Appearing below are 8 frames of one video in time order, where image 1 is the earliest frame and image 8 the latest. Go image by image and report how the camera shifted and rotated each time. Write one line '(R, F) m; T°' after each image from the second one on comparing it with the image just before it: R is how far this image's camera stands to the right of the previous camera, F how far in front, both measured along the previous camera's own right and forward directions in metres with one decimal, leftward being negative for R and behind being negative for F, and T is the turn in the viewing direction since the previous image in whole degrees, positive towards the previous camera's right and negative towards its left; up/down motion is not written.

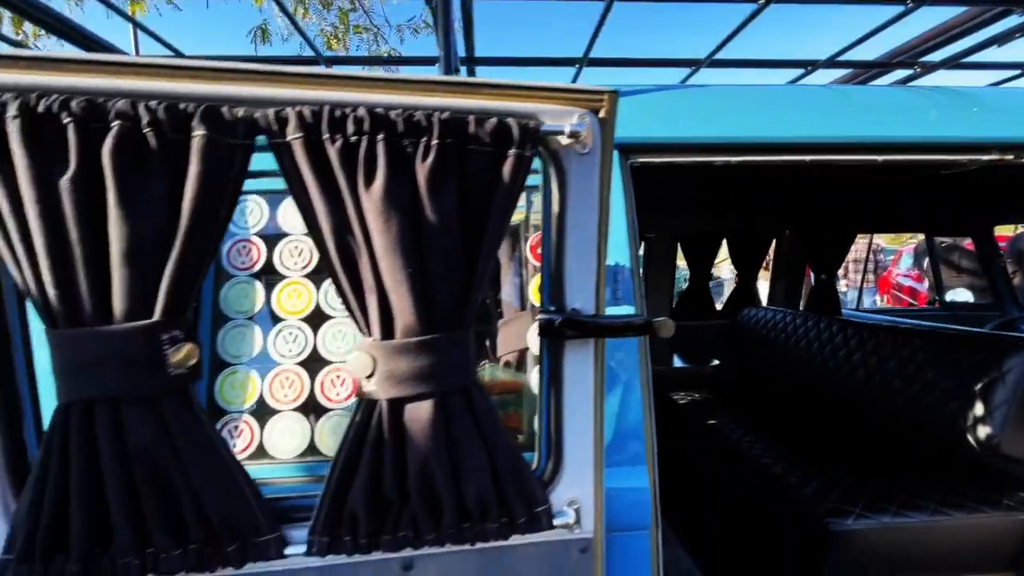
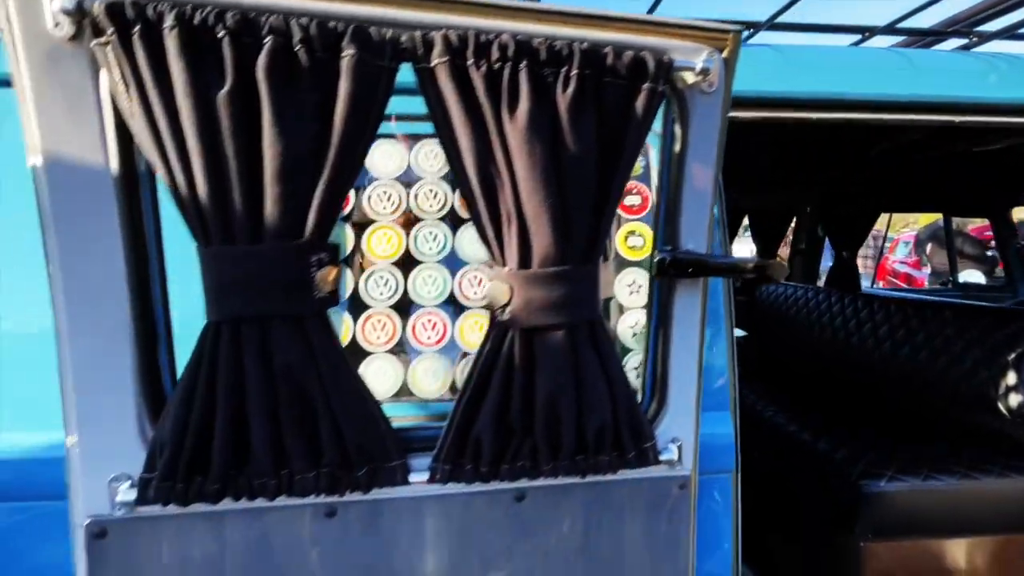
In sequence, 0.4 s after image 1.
(-0.2, 0.0) m; +1°
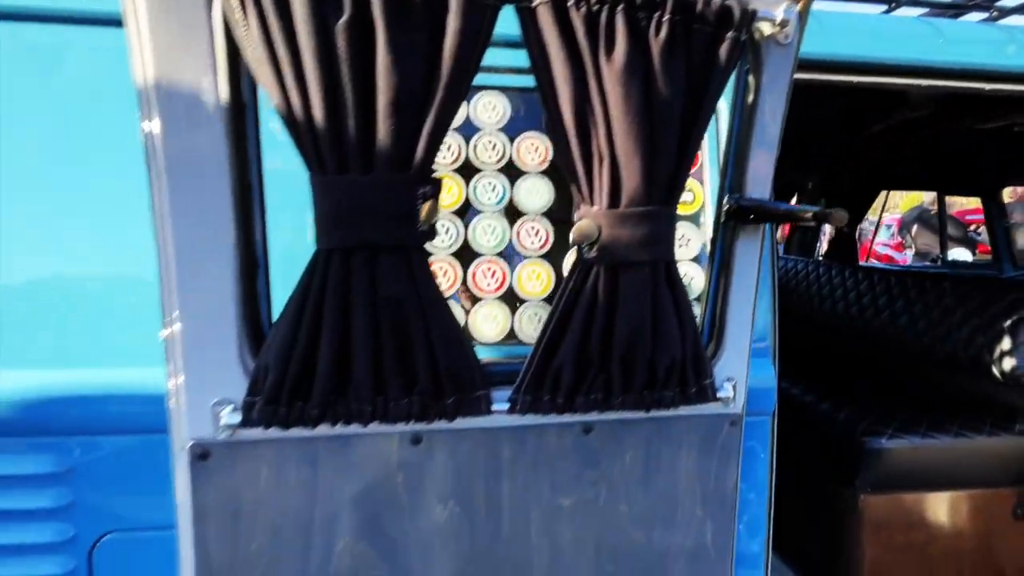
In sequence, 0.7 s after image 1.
(-0.1, 0.0) m; +2°
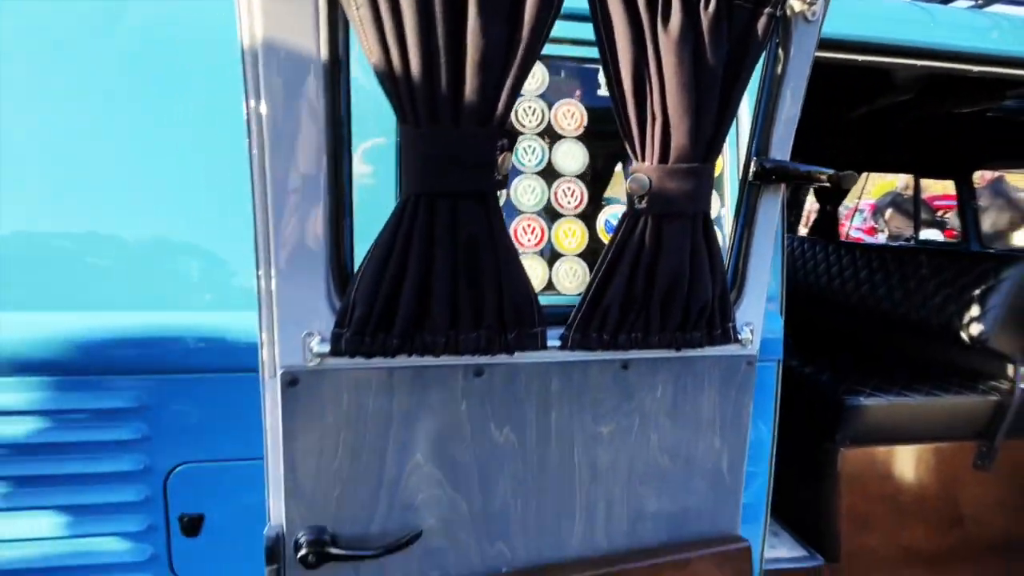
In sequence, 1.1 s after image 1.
(-0.1, -0.1) m; +2°
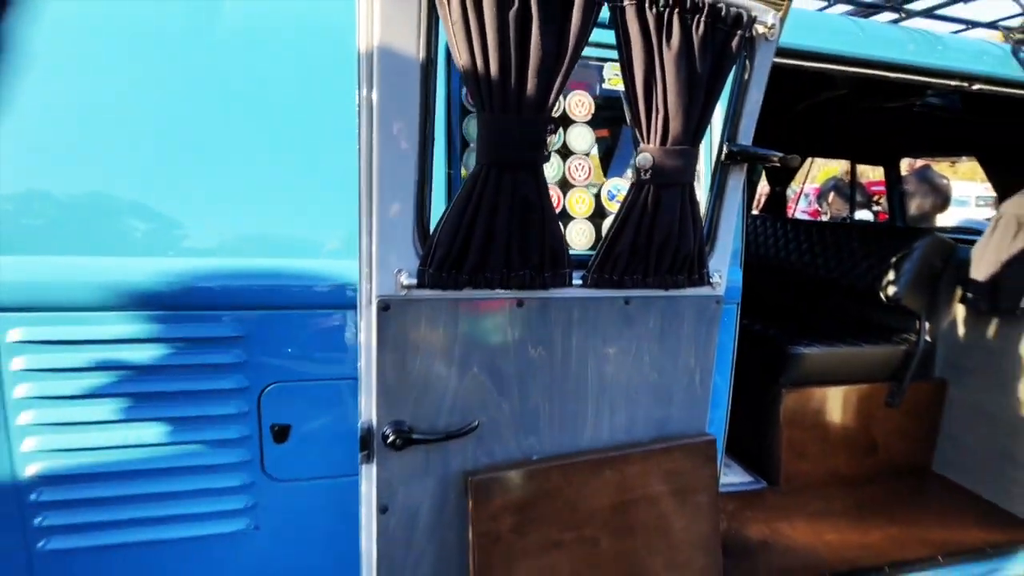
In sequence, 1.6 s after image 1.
(-0.2, -0.2) m; +5°
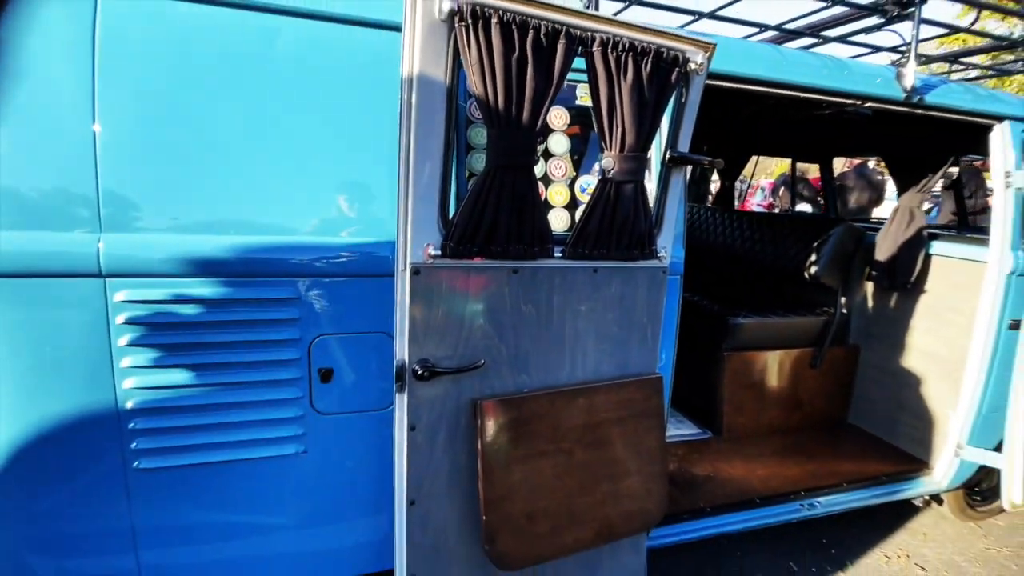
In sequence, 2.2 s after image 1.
(-0.1, -0.3) m; +4°
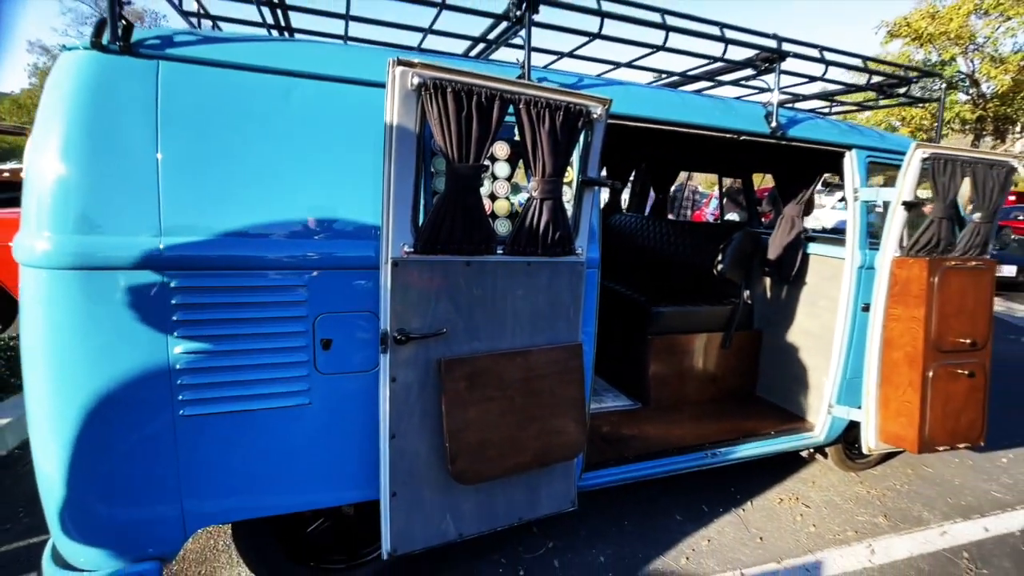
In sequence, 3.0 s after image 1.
(+0.1, -0.5) m; +4°
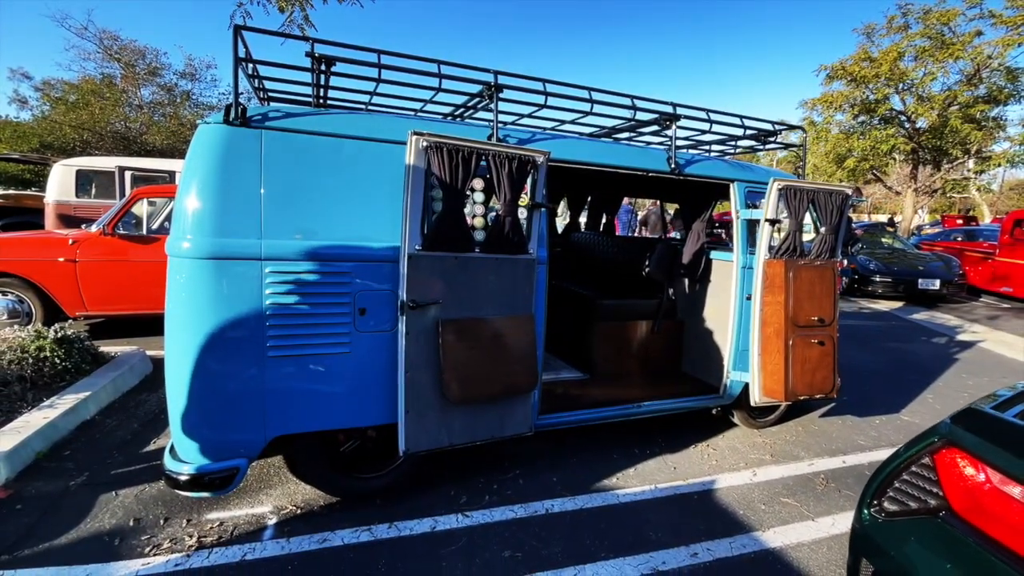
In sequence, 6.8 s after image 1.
(+0.1, -1.0) m; +2°
